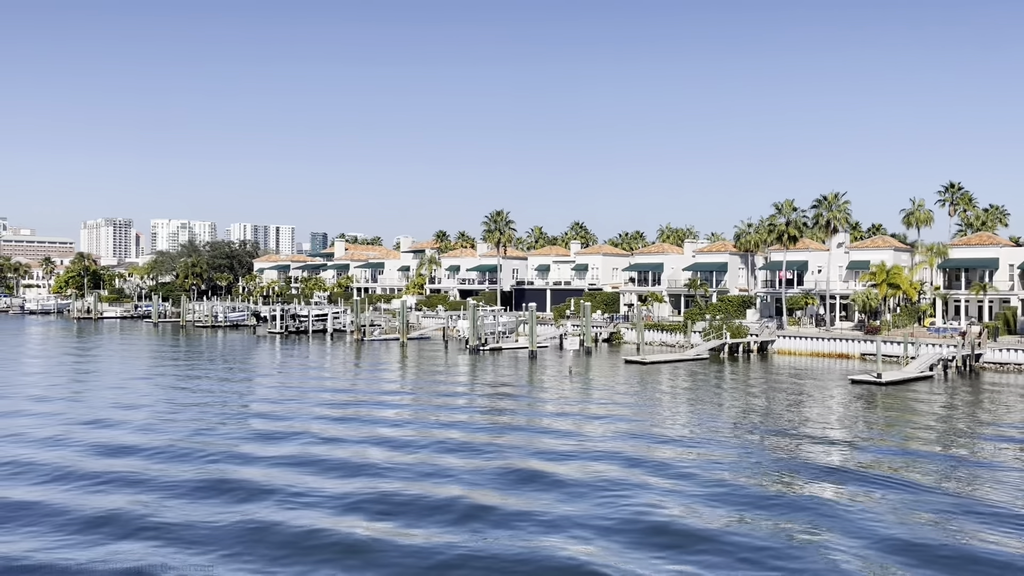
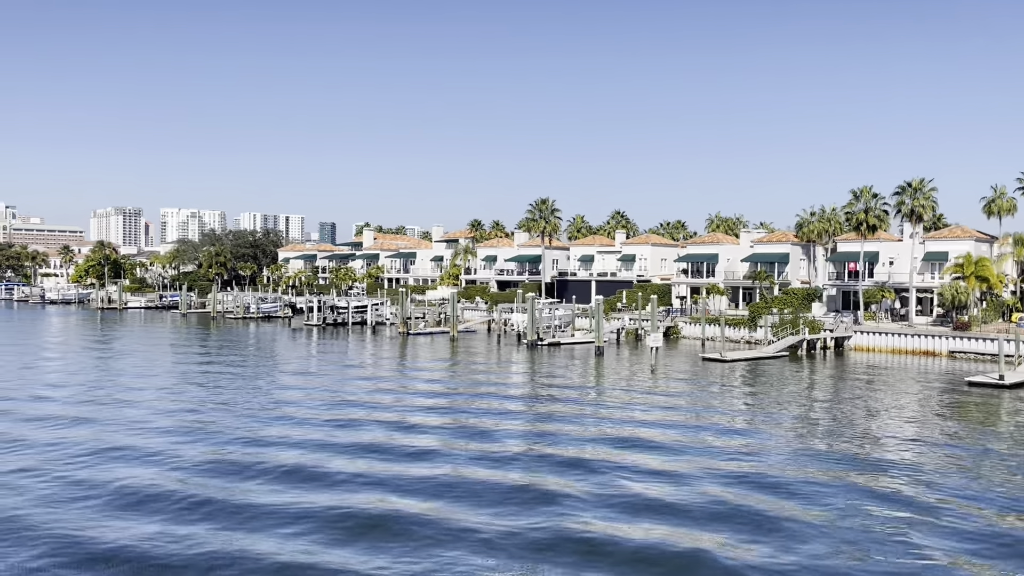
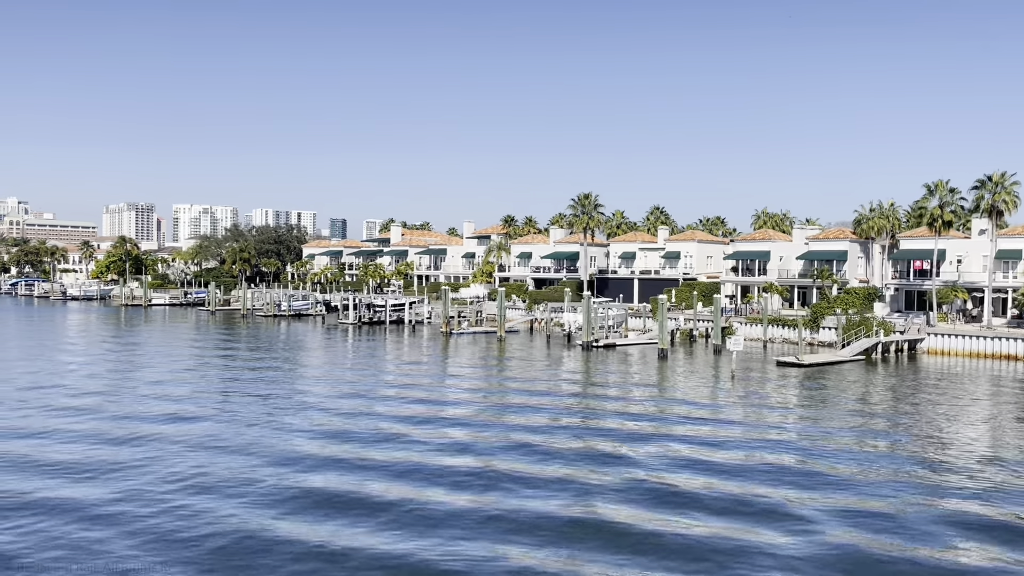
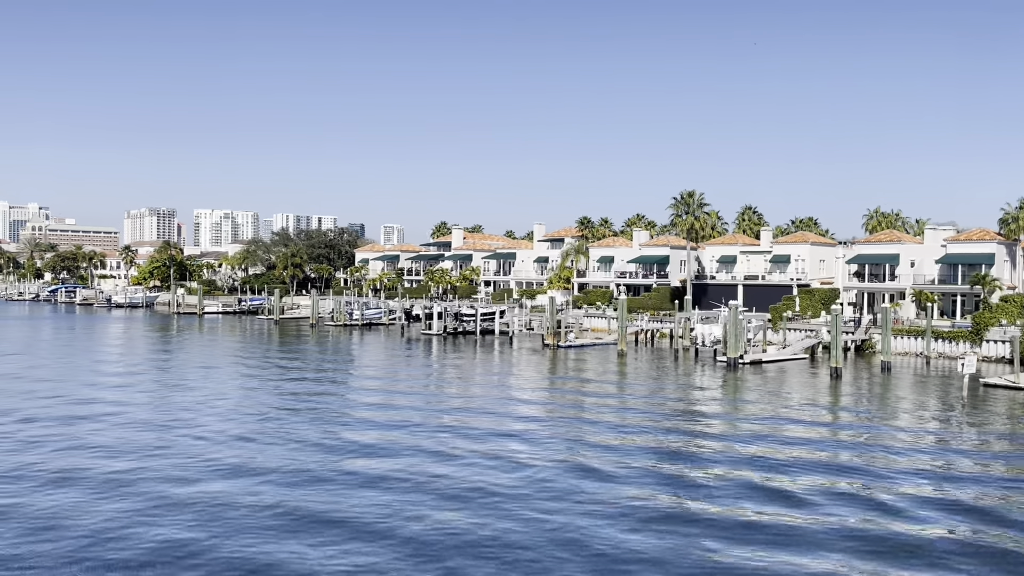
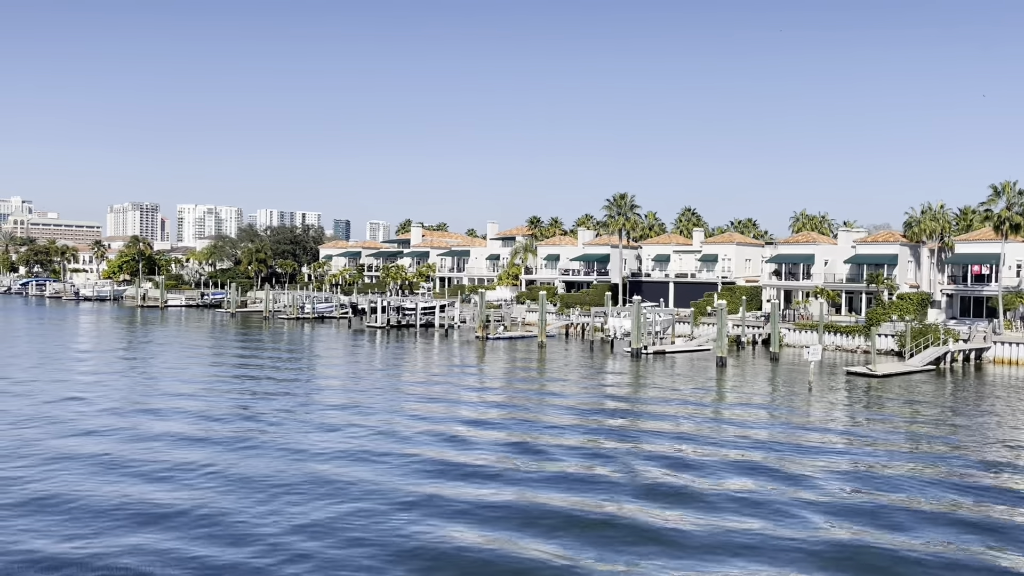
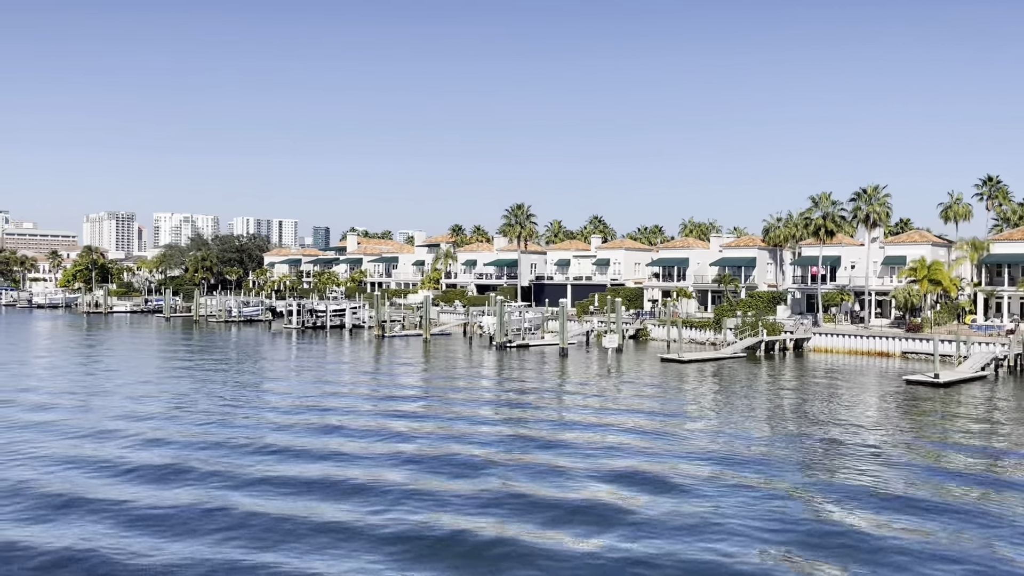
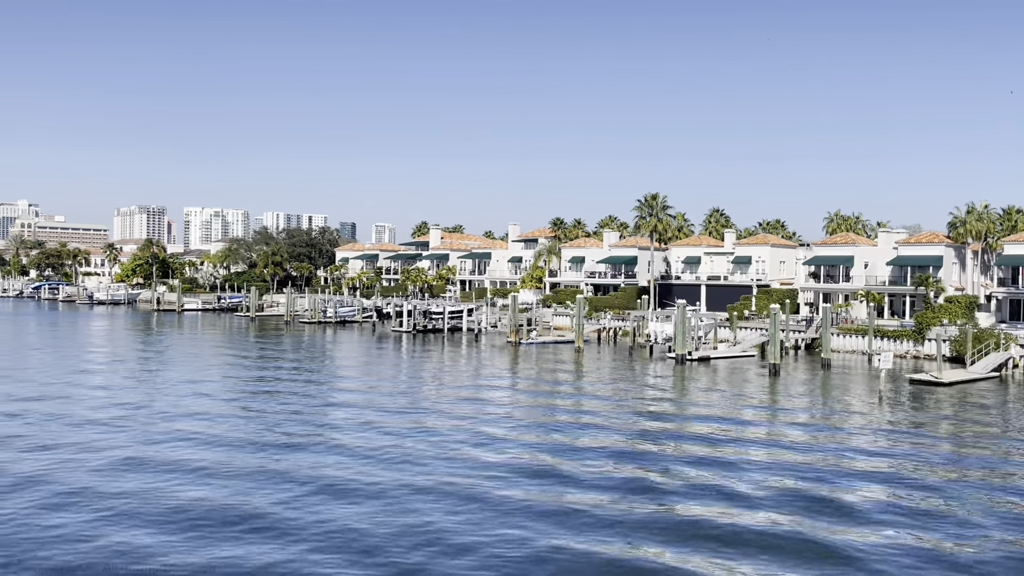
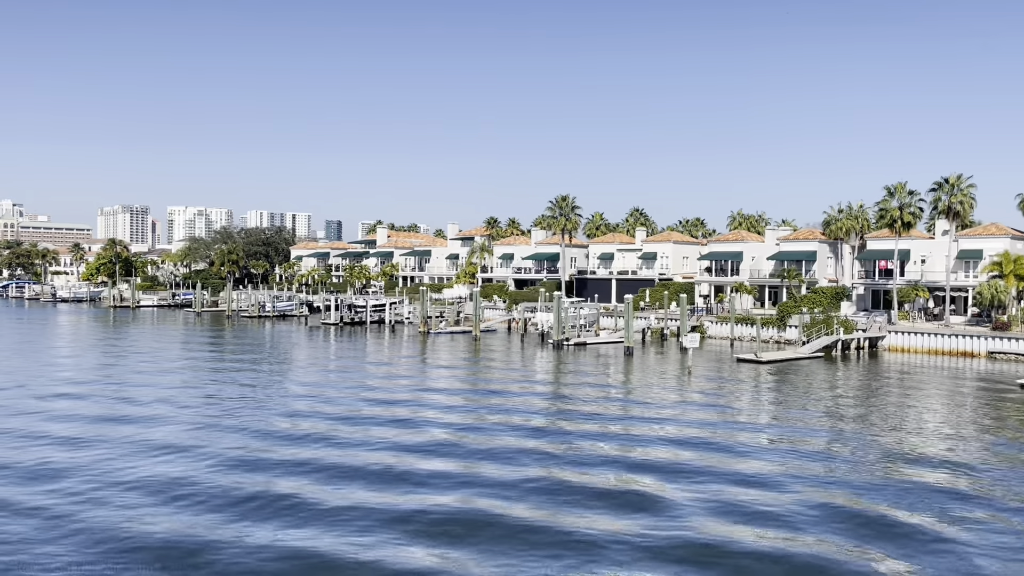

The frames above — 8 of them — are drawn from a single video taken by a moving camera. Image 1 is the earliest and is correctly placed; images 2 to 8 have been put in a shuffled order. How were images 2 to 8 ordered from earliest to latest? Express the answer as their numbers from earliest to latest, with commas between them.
6, 2, 8, 3, 5, 7, 4
